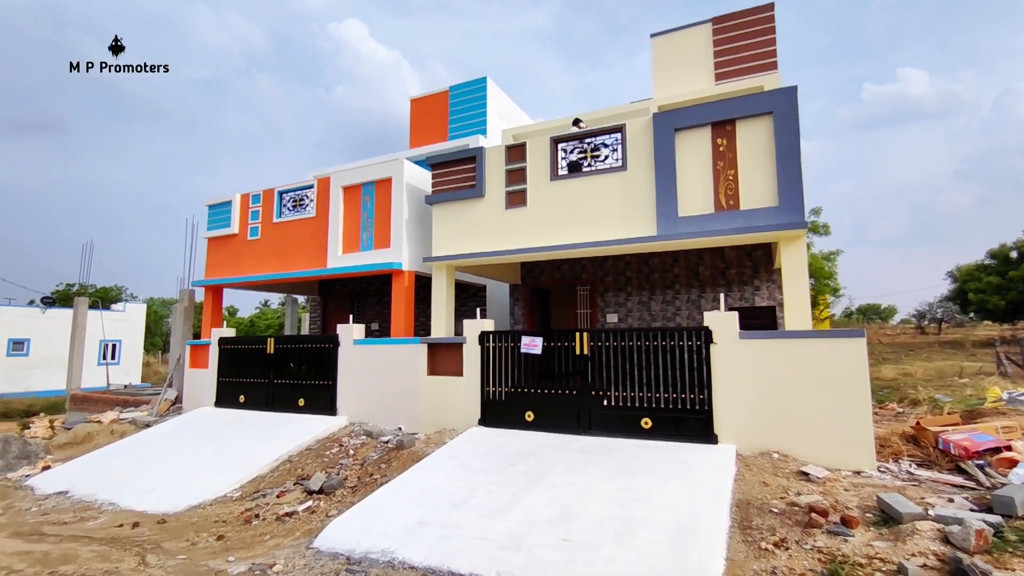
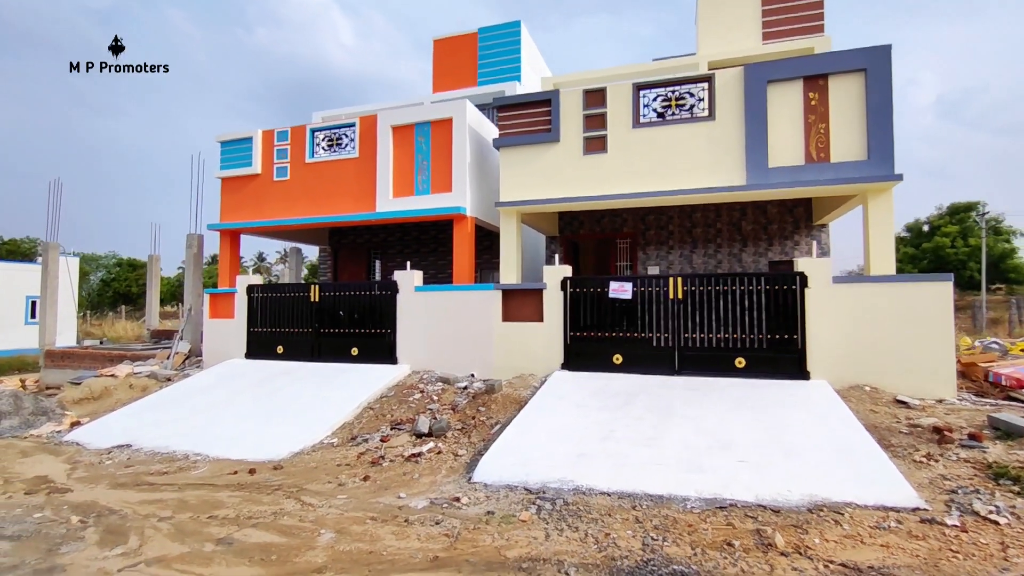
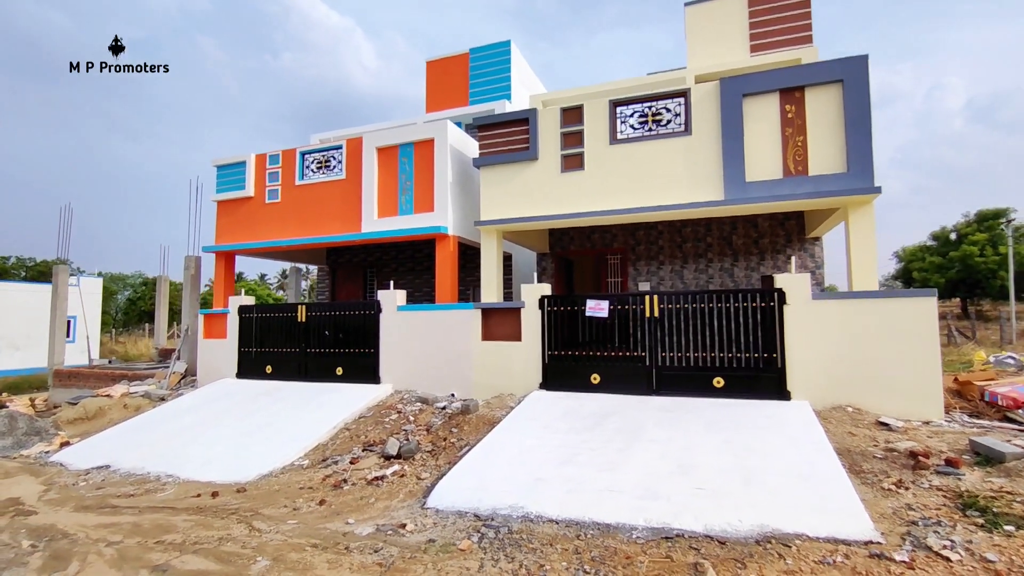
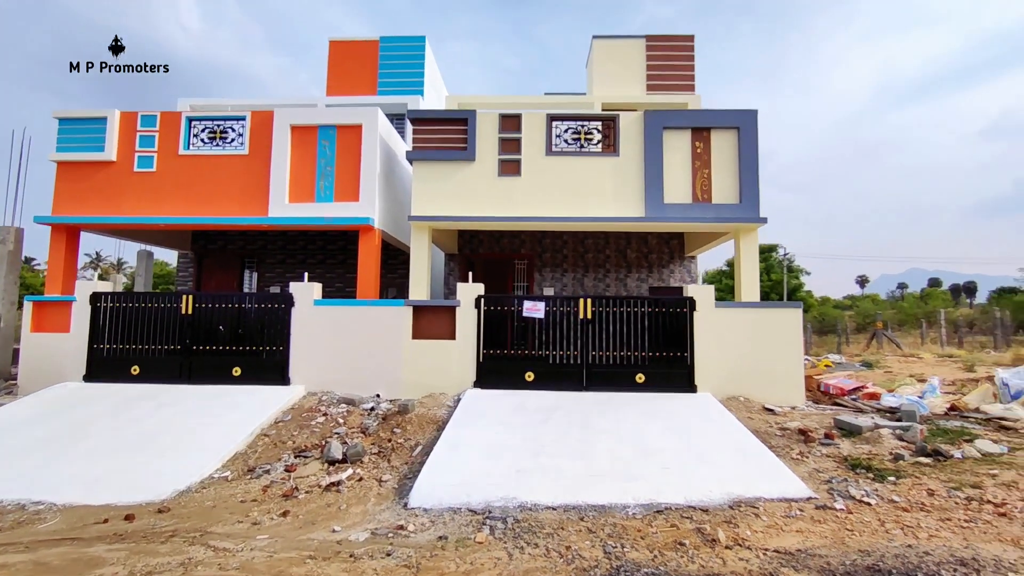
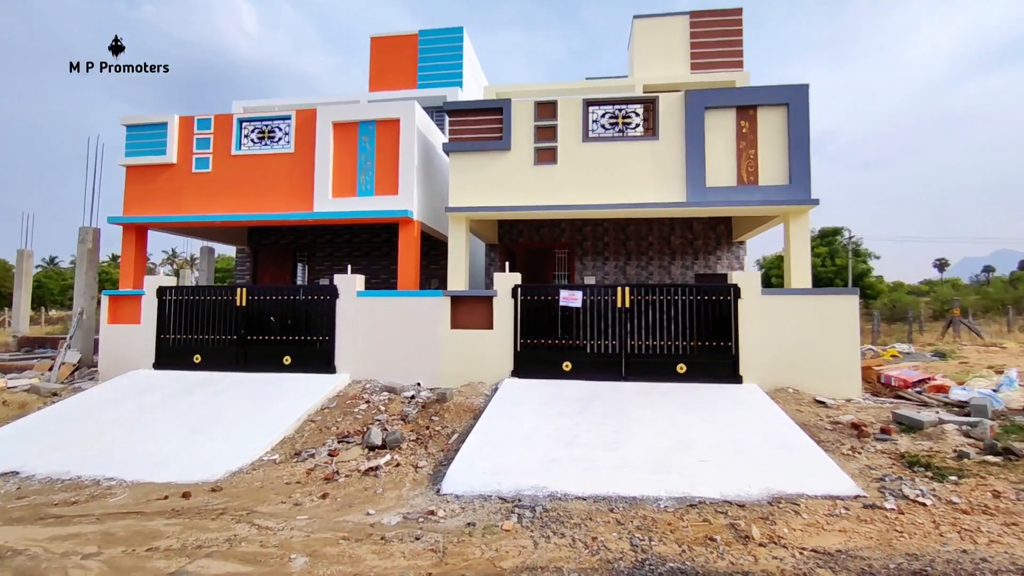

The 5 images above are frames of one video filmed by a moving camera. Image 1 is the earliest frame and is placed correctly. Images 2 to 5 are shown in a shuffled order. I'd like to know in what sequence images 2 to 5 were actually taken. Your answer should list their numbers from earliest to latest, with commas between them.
3, 2, 5, 4
